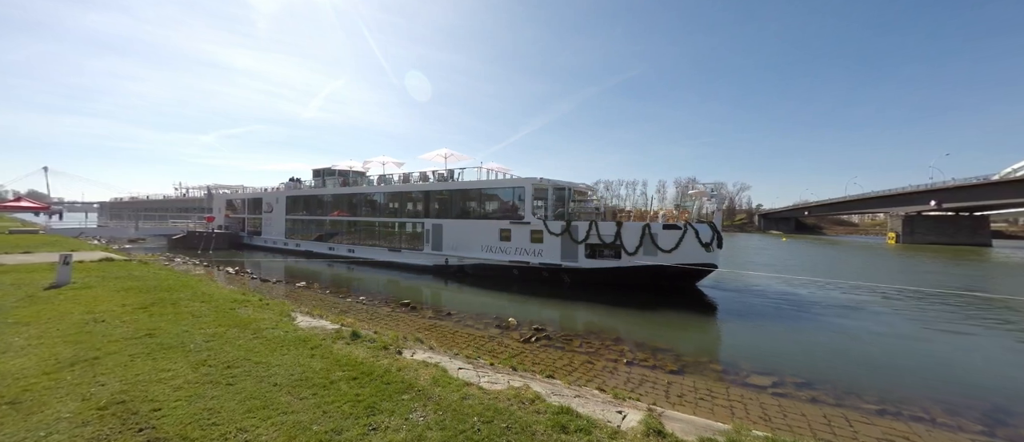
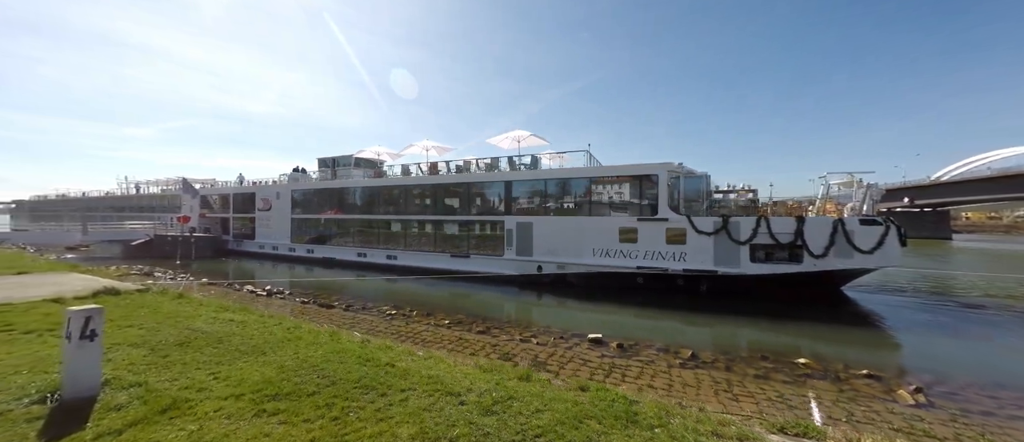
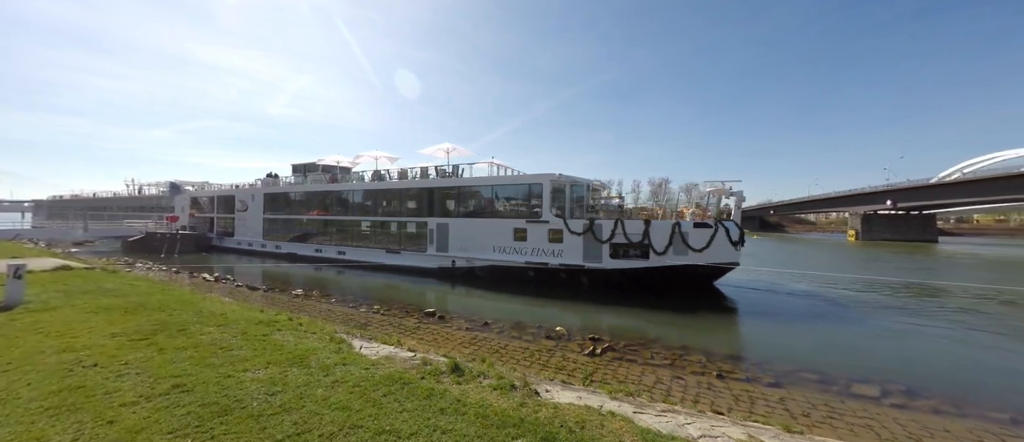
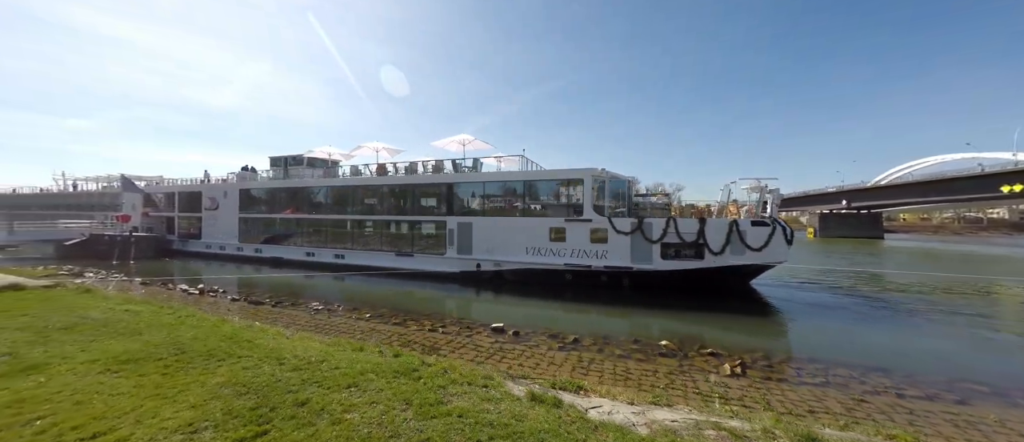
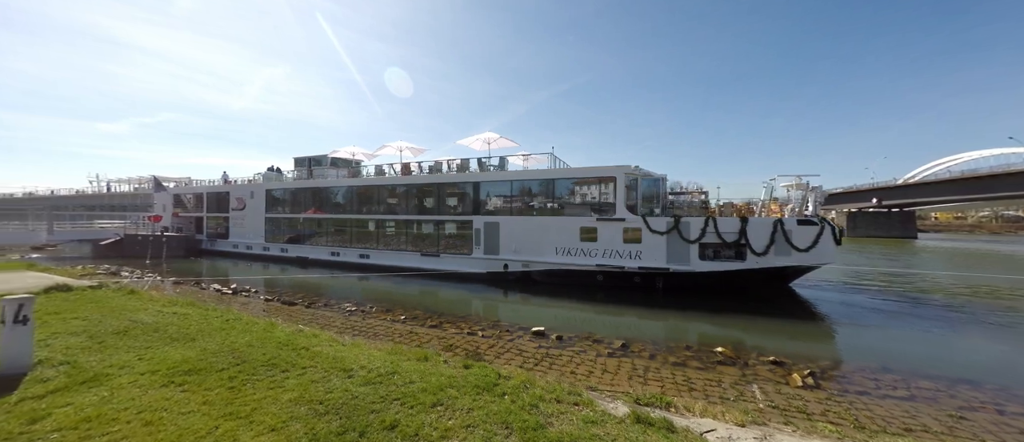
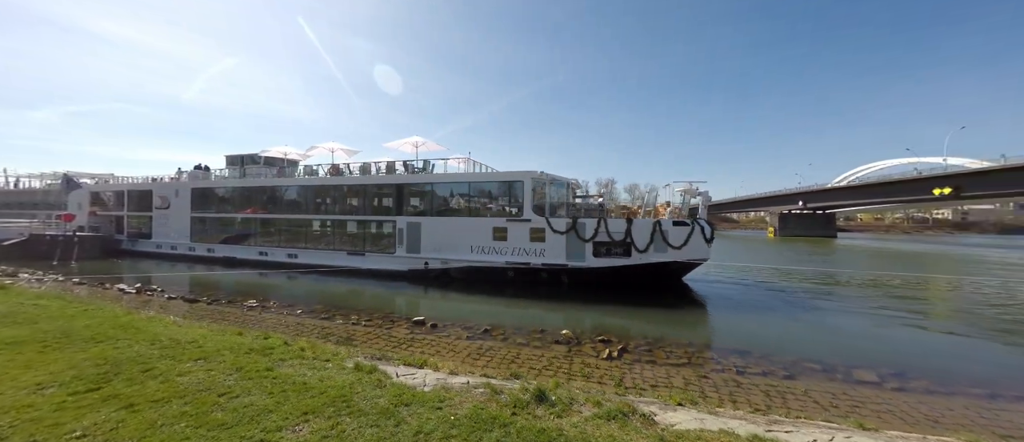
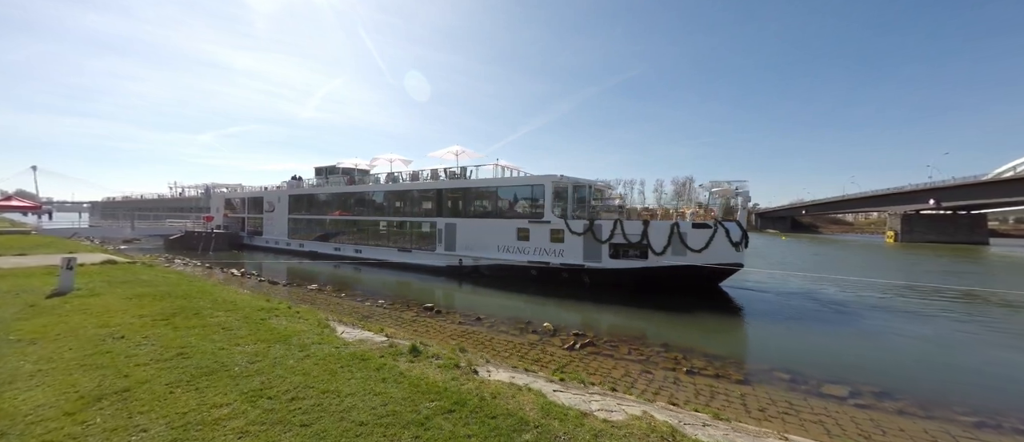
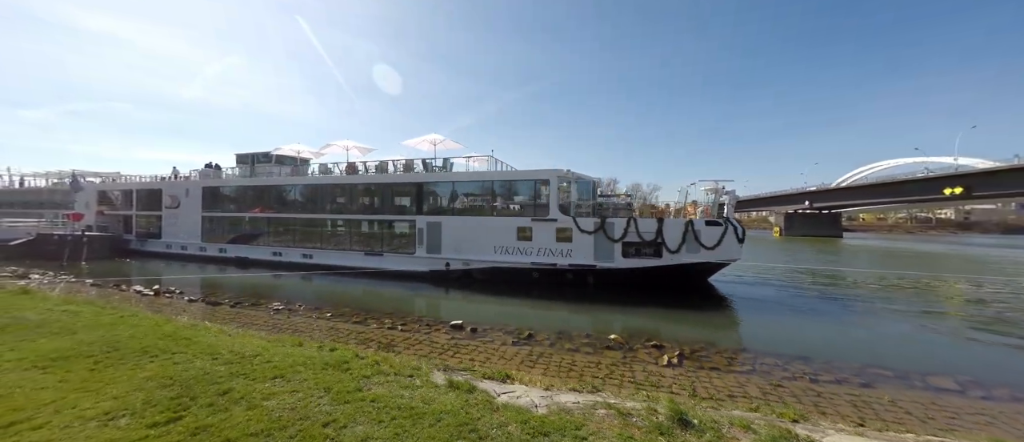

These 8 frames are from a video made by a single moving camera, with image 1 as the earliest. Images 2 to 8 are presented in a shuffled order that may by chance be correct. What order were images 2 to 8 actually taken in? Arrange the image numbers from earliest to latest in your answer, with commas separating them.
7, 3, 6, 8, 4, 5, 2
